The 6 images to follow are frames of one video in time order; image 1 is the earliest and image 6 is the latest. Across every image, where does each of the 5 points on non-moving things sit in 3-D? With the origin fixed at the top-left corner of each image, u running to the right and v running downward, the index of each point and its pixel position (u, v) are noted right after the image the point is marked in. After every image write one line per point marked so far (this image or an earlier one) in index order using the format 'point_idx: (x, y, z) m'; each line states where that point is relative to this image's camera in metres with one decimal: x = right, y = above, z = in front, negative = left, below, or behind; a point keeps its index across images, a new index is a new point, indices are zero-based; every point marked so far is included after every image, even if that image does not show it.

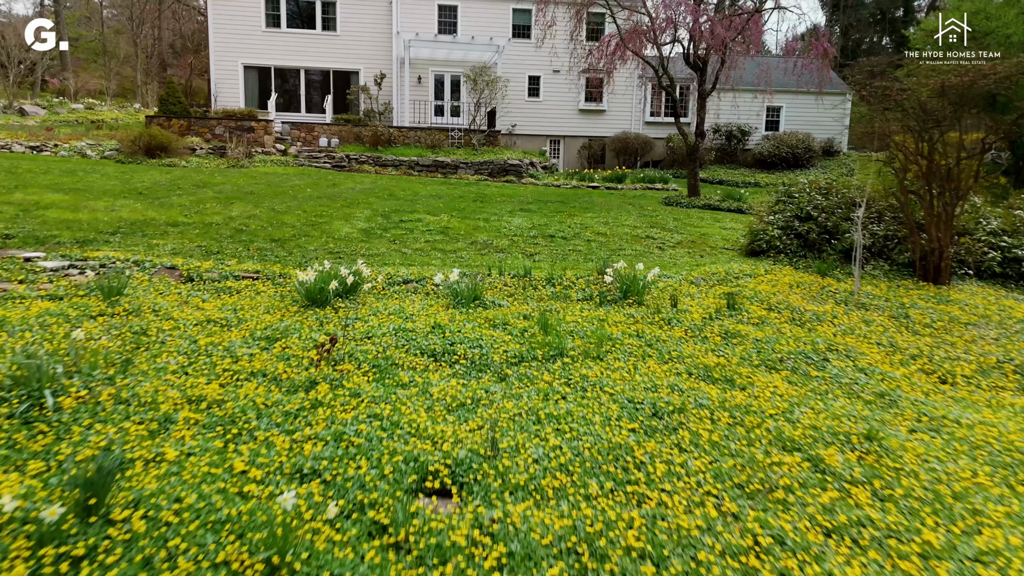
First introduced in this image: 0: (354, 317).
0: (-1.1, -0.2, +5.1) m
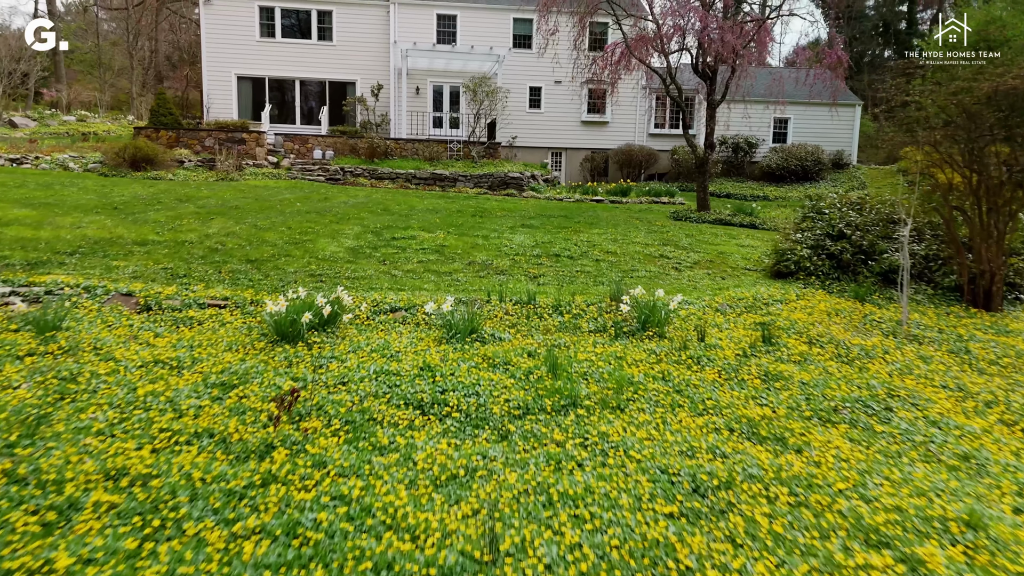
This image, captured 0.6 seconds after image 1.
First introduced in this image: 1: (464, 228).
0: (-1.1, -0.4, +4.4) m
1: (-0.7, +0.8, +9.8) m
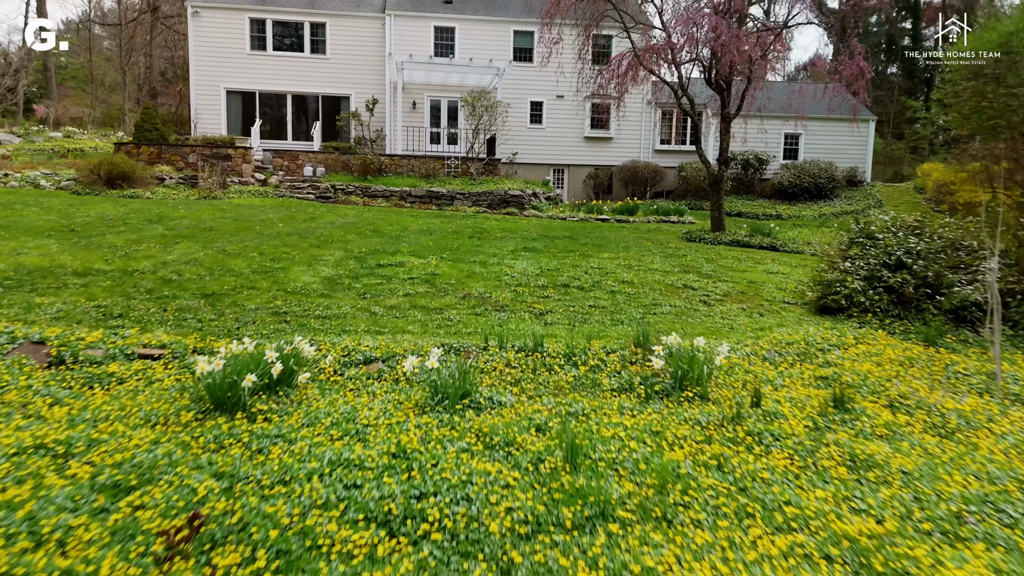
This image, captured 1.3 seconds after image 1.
0: (-1.1, -0.7, +3.3) m
1: (-0.6, +0.4, +8.7) m
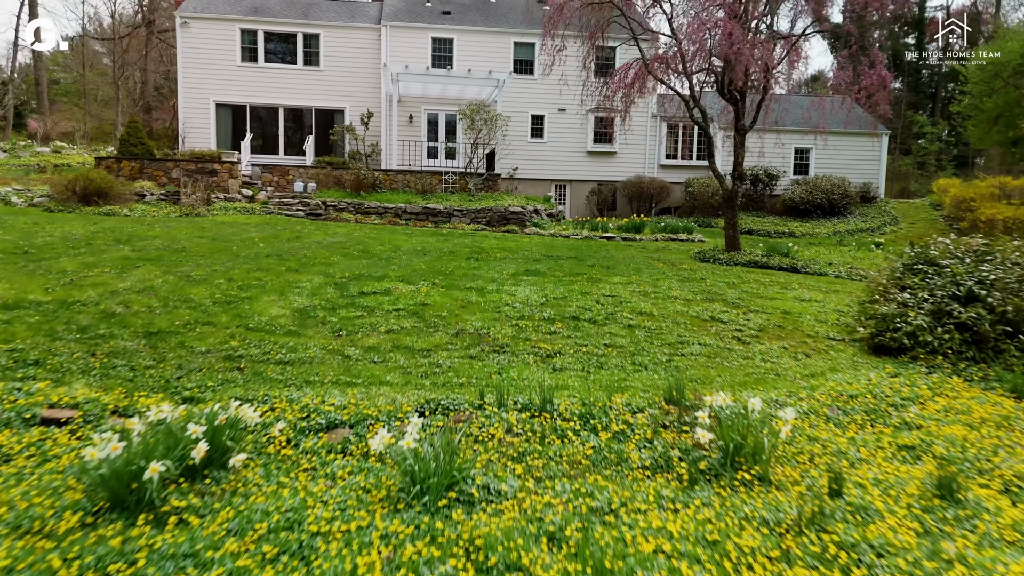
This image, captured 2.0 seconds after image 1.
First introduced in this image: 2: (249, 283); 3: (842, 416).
0: (-1.1, -0.9, +2.4) m
1: (-0.6, +0.1, +7.8) m
2: (-2.5, +0.1, +6.9) m
3: (+1.8, -0.7, +3.9) m
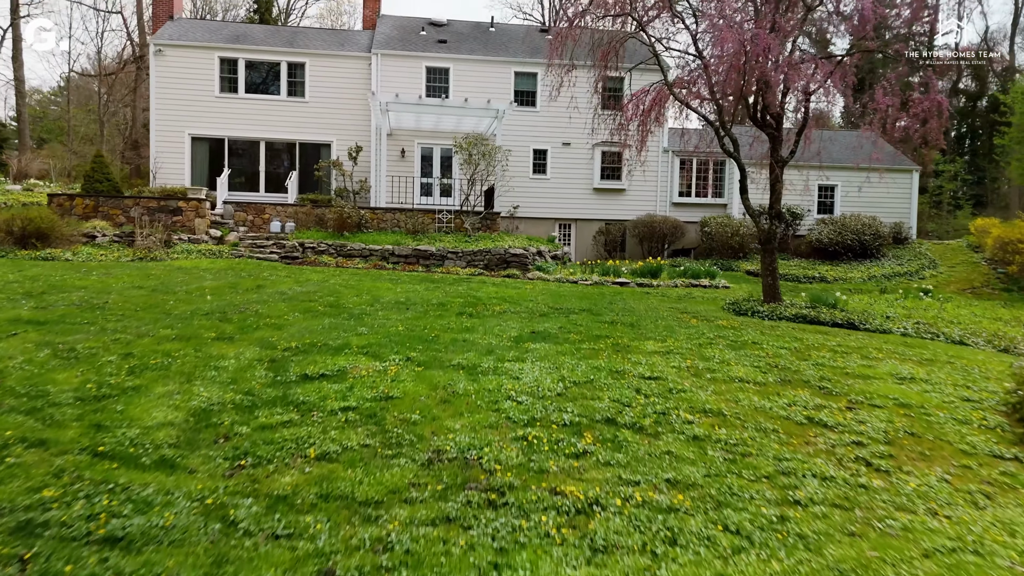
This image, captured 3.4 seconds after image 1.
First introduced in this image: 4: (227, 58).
0: (-1.1, -1.2, +0.4) m
1: (-0.6, -0.5, +5.9) m
2: (-2.5, -0.5, +4.9) m
3: (+1.8, -1.1, +1.9) m
4: (-7.9, +6.3, +19.4) m
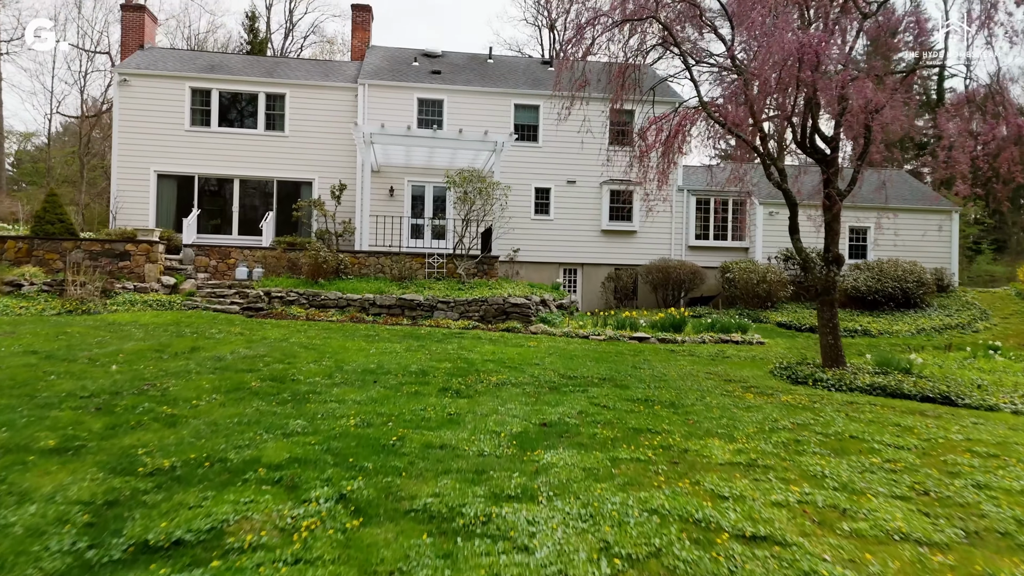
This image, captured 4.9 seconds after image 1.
0: (-1.0, -1.3, -1.7) m
1: (-0.6, -0.9, +3.8) m
2: (-2.5, -0.9, +2.8) m
3: (+1.9, -1.3, -0.2) m
4: (-7.9, +5.0, +17.7) m
